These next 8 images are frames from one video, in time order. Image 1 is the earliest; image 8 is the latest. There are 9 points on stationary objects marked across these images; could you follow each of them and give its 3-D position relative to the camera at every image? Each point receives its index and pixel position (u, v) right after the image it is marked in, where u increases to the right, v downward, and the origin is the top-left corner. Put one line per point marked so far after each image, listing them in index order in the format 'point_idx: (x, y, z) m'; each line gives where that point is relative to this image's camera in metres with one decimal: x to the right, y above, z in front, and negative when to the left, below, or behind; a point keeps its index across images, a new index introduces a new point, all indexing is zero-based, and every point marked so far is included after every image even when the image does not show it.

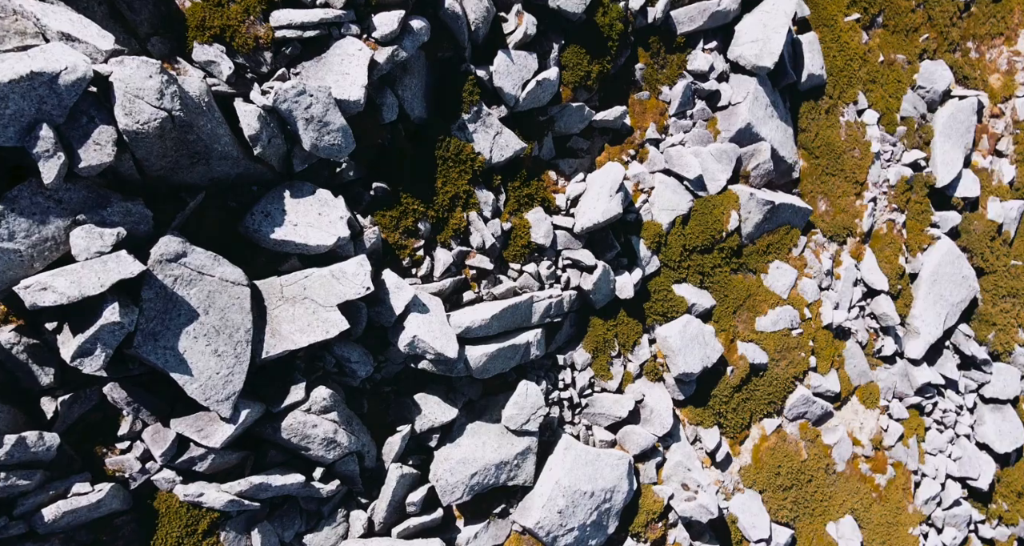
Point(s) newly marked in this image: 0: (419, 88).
0: (-2.2, +4.3, +15.5) m
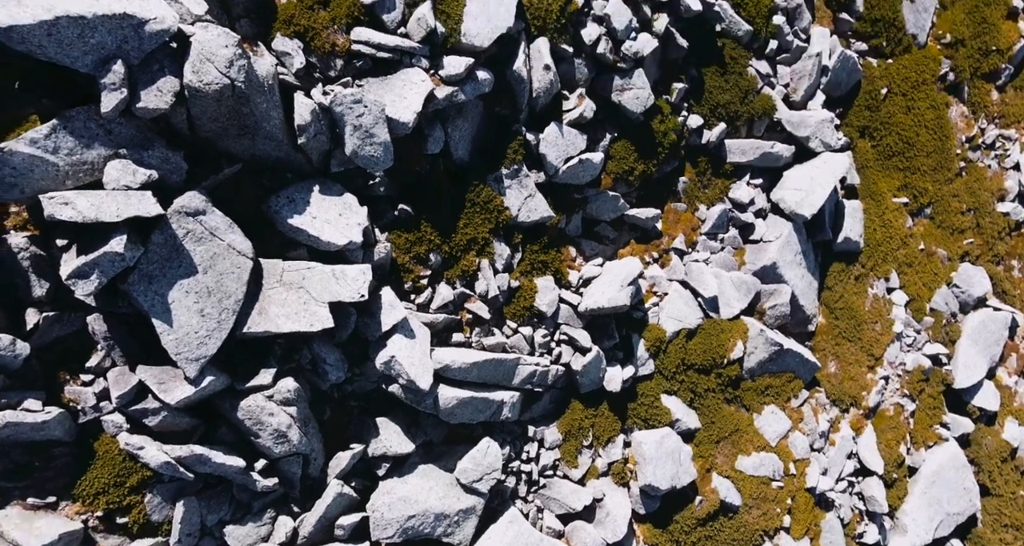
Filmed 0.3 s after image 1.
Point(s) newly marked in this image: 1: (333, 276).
0: (-1.1, +3.5, +16.3) m
1: (-3.9, -0.1, +14.2) m
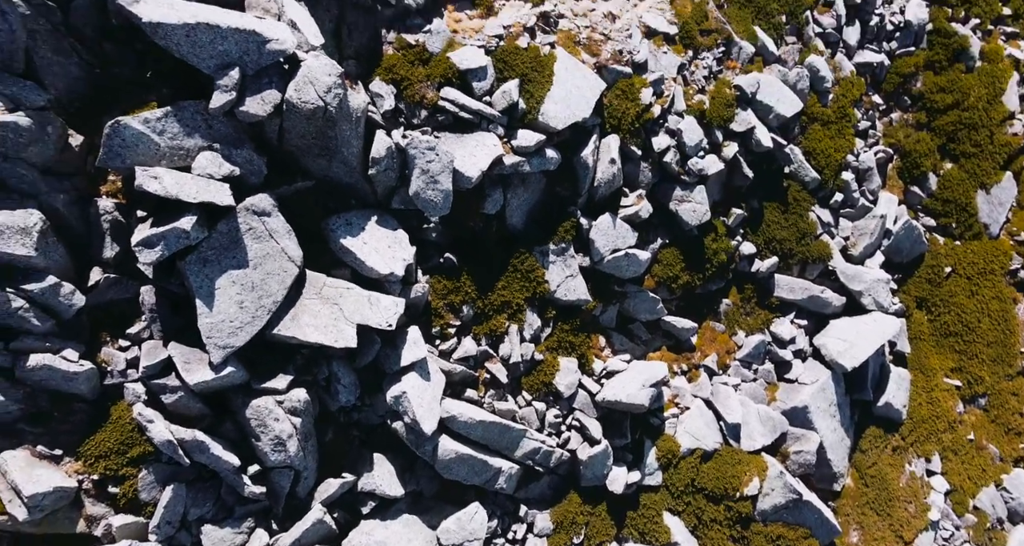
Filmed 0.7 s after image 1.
0: (+0.3, +1.8, +17.3) m
1: (-3.2, -0.6, +15.0) m
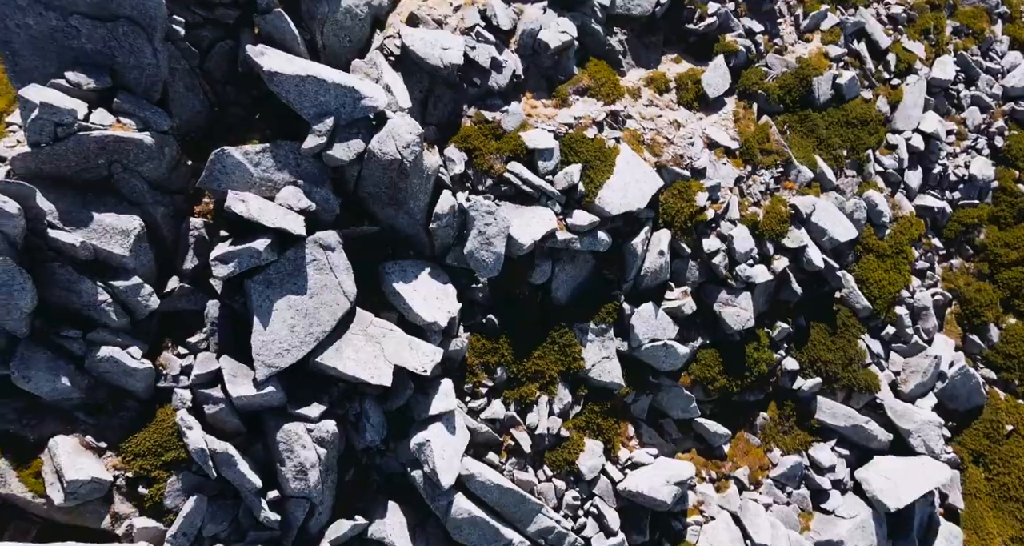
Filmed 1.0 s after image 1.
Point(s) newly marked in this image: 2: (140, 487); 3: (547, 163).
0: (+1.6, -0.2, +18.1) m
1: (-2.4, -1.7, +15.7) m
2: (-8.3, -4.8, +15.0) m
3: (+0.9, +2.7, +16.8) m
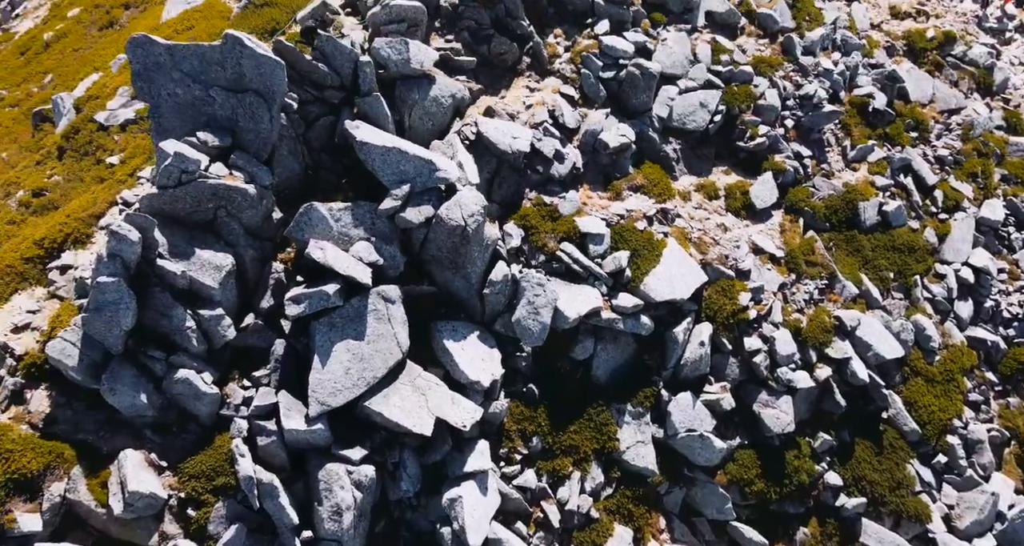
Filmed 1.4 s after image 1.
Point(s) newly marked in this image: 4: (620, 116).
0: (+2.8, -2.5, +18.9) m
1: (-1.5, -3.1, +16.6) m
2: (-7.7, -5.5, +15.8) m
3: (+2.3, +0.7, +18.2) m
4: (+3.2, +4.6, +19.4) m
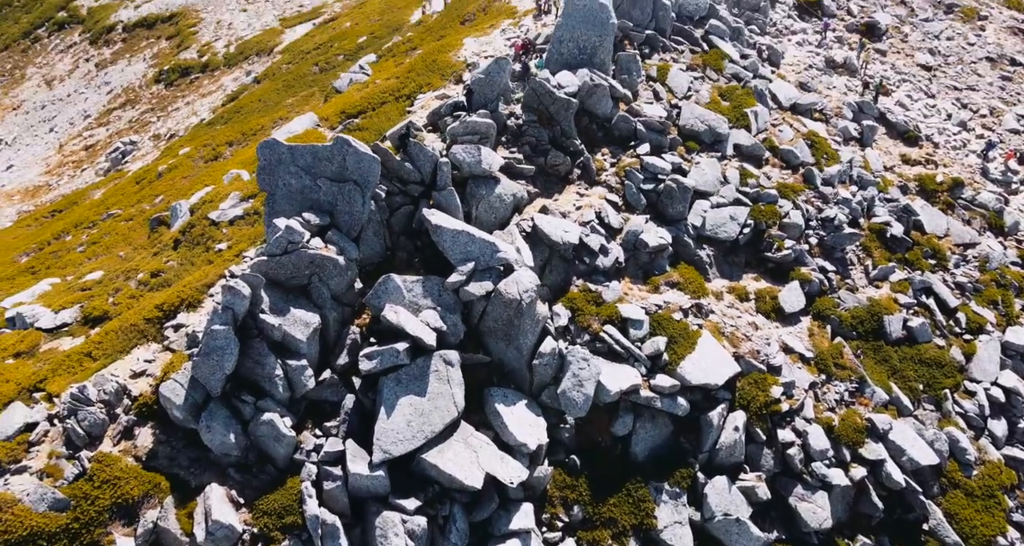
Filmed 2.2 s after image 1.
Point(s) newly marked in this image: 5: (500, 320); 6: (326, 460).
0: (+4.2, -5.0, +20.0) m
1: (-0.3, -5.0, +17.9) m
2: (-6.6, -6.8, +17.0) m
3: (+3.7, -1.8, +20.1) m
4: (+4.9, +1.7, +22.2) m
5: (-0.3, -1.3, +19.0) m
6: (-4.9, -4.9, +17.6) m
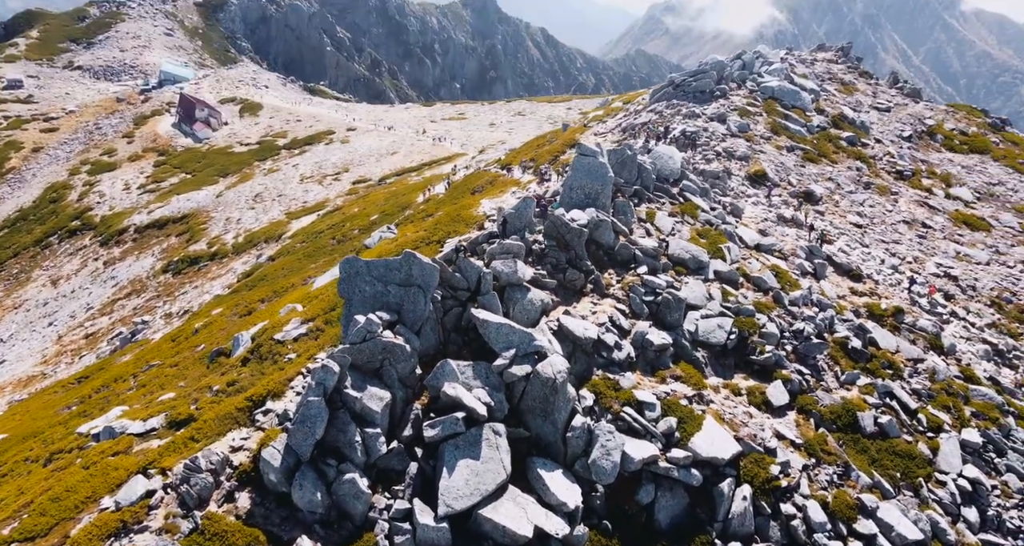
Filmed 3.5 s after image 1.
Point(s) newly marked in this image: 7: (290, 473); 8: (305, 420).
0: (+5.4, -7.9, +22.7) m
1: (+1.0, -7.3, +20.4) m
2: (-5.2, -8.9, +18.7) m
3: (+4.9, -4.9, +23.7) m
4: (+5.9, -2.2, +26.7) m
5: (+0.9, -4.2, +22.6) m
6: (-3.6, -7.2, +19.9) m
7: (-6.7, -5.9, +19.9) m
8: (-6.2, -4.3, +20.0) m
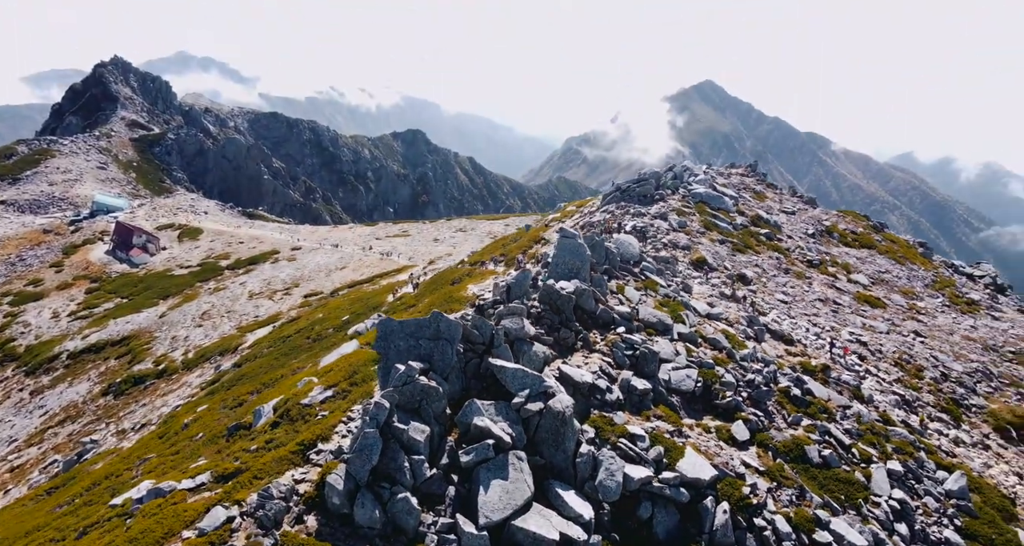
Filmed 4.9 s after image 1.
0: (+6.2, -9.8, +26.6) m
1: (+2.1, -8.9, +24.1) m
2: (-3.9, -10.3, +21.3) m
3: (+5.4, -7.0, +28.1) m
4: (+5.9, -4.9, +31.7) m
5: (+1.5, -6.2, +26.7) m
6: (-2.5, -8.8, +23.1) m
7: (-5.6, -7.6, +22.9) m
8: (-5.2, -6.0, +23.3) m
